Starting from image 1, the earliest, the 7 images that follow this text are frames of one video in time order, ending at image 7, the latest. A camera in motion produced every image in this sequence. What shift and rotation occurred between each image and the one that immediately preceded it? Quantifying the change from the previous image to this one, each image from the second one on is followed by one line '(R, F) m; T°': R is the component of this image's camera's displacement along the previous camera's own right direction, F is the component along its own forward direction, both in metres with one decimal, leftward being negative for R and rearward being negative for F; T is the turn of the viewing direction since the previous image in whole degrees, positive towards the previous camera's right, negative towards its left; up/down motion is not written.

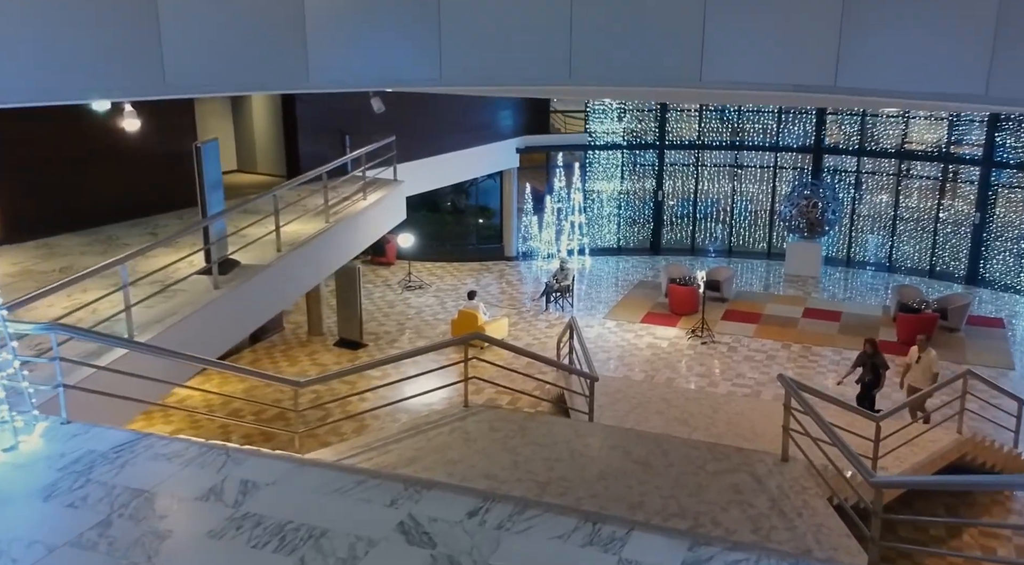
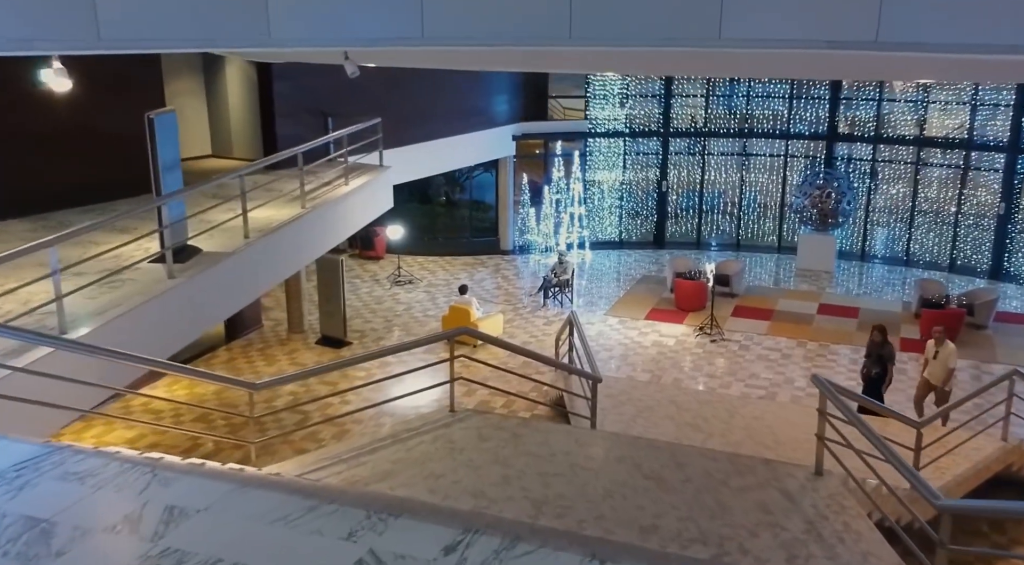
(+0.1, +0.9) m; 0°
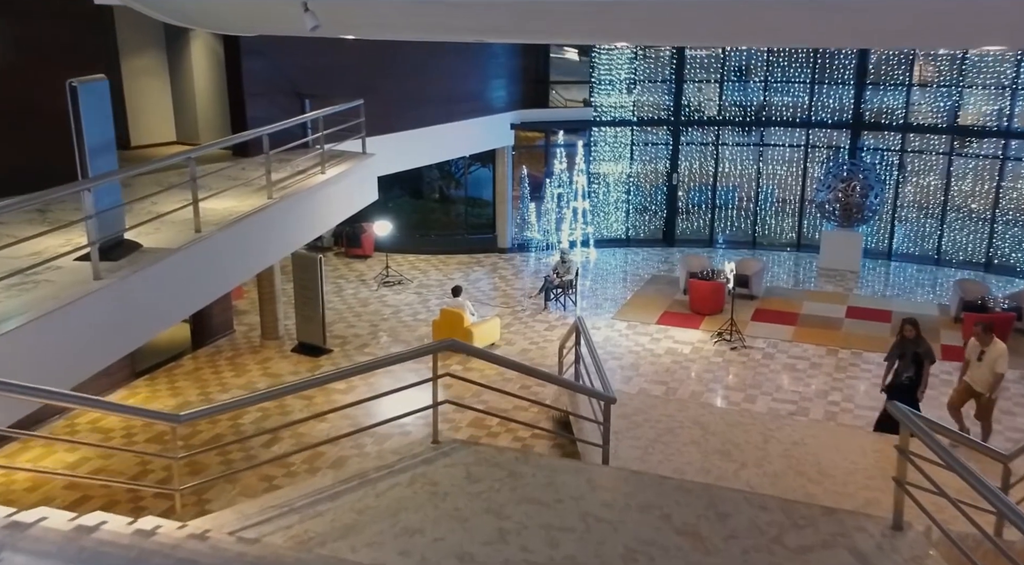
(0.0, +1.2) m; 0°
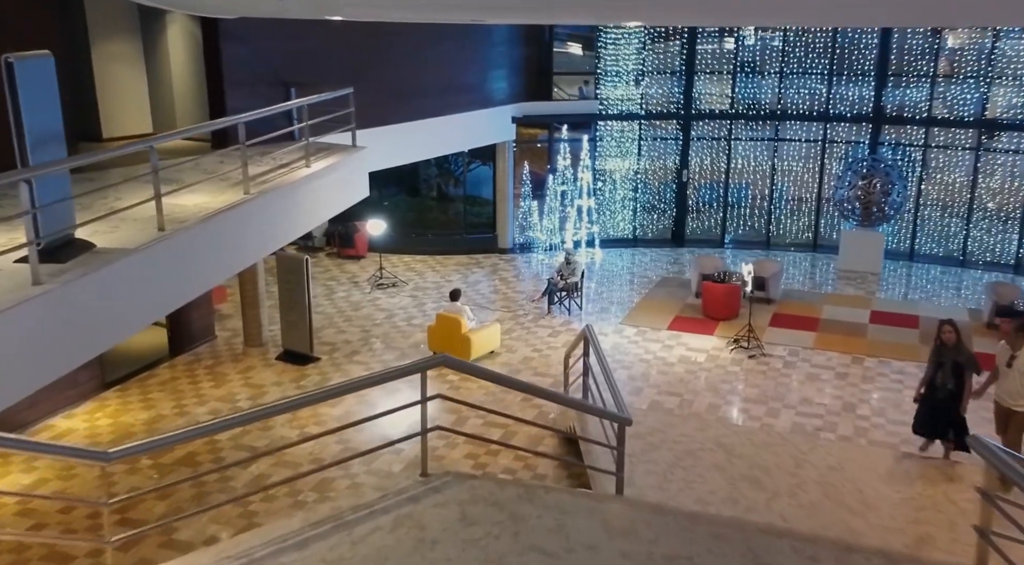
(0.0, +0.8) m; 0°
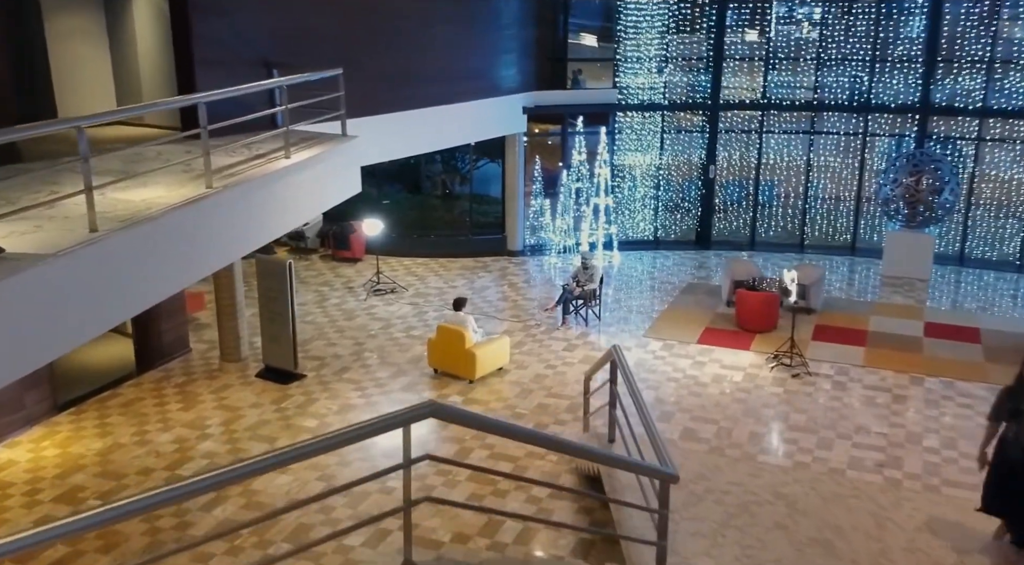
(0.0, +1.2) m; -1°
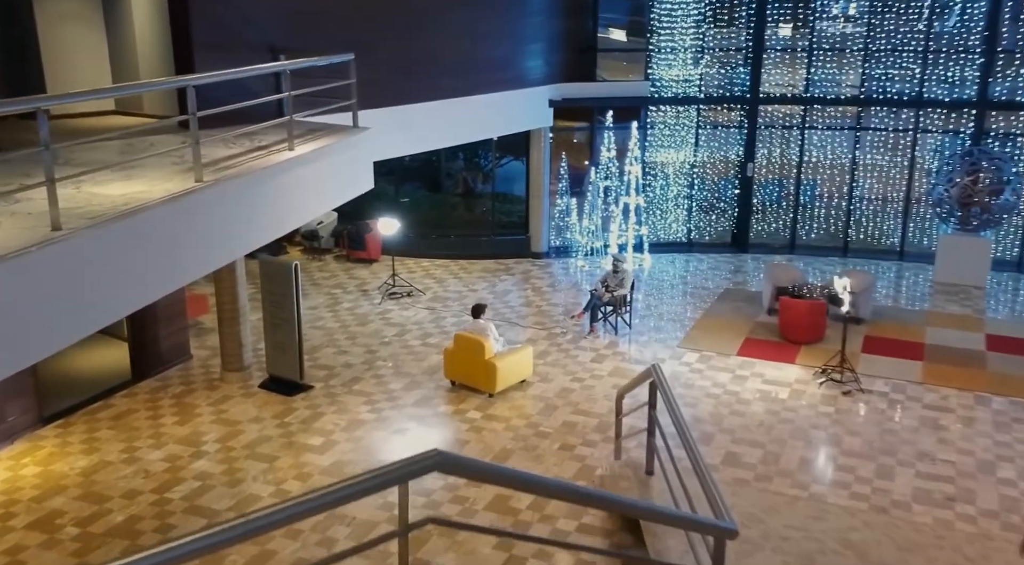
(0.0, +0.7) m; -2°
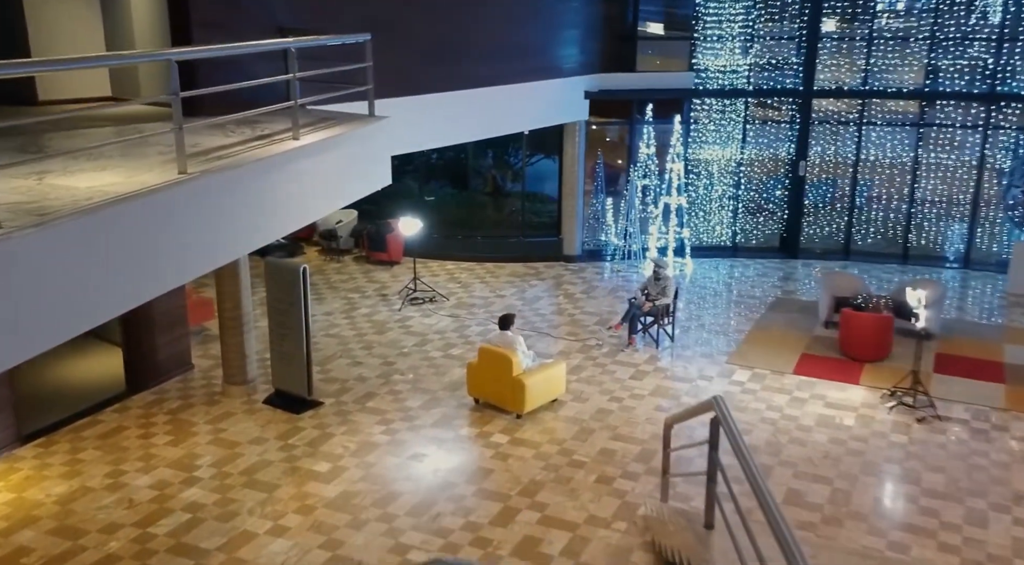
(0.0, +0.9) m; -2°
